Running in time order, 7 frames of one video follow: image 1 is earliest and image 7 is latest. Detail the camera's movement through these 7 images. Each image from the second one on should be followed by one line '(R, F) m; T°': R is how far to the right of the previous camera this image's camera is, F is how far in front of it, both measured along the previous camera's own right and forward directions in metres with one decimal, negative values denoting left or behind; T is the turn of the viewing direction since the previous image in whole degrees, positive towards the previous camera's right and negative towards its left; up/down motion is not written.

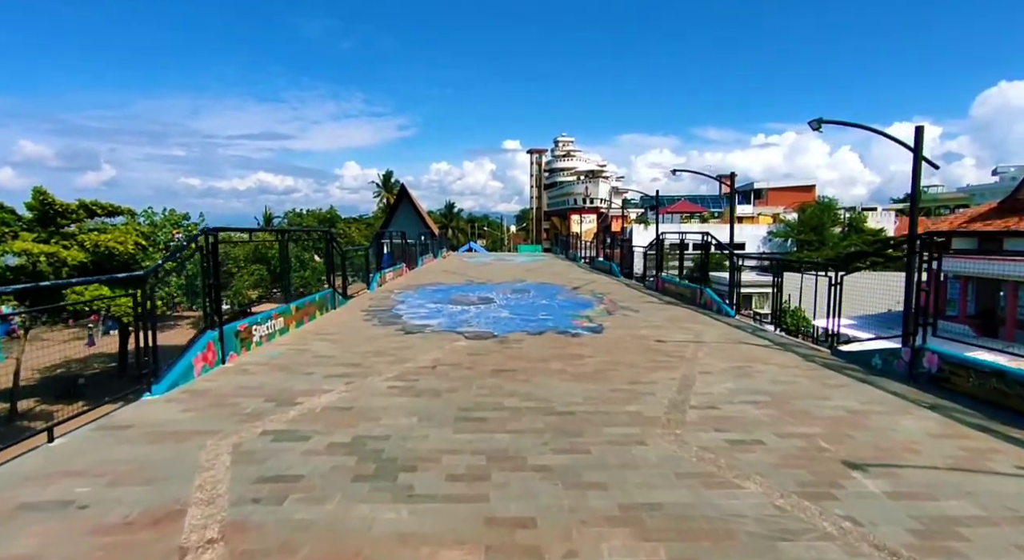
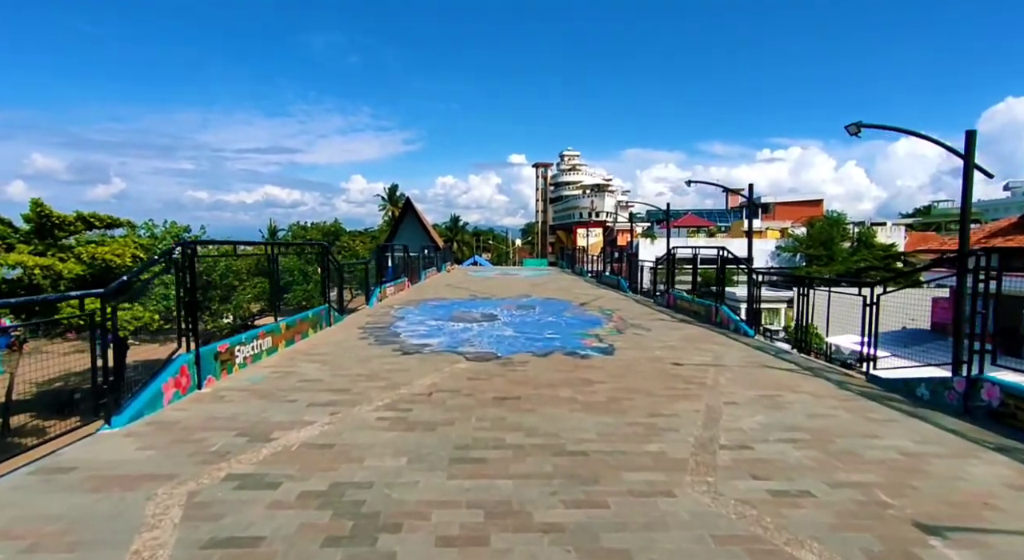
(0.0, +0.6) m; -1°
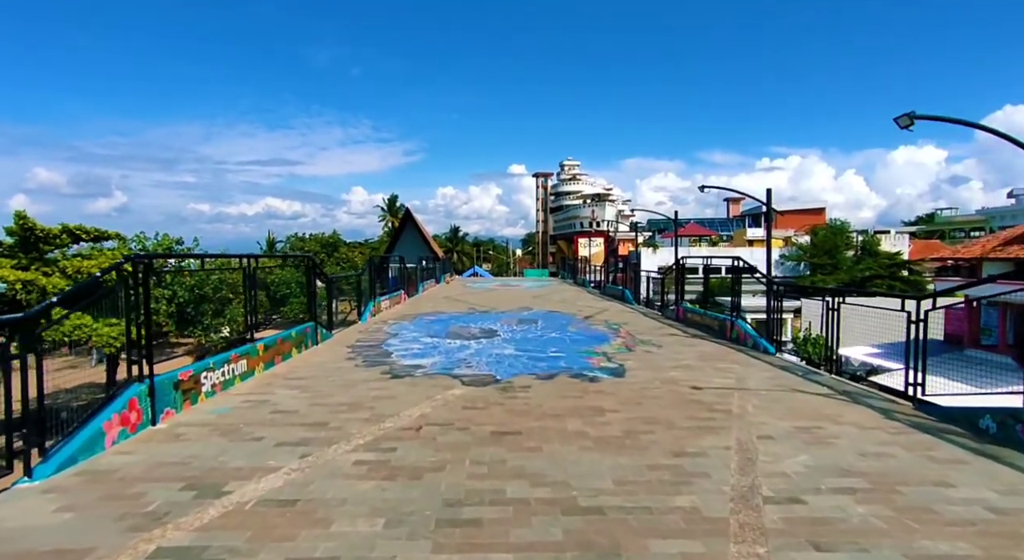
(0.0, +0.7) m; 0°
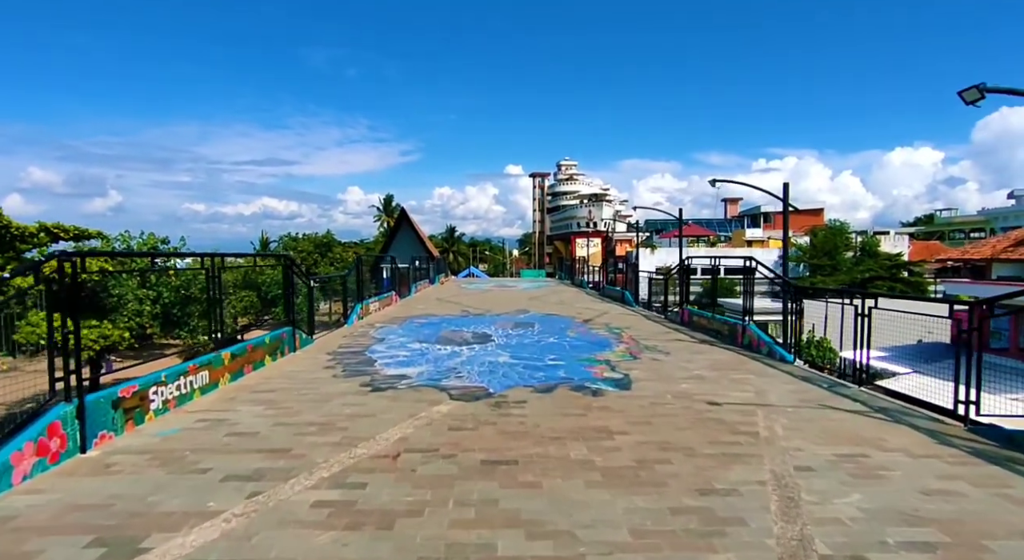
(0.0, +0.8) m; 0°
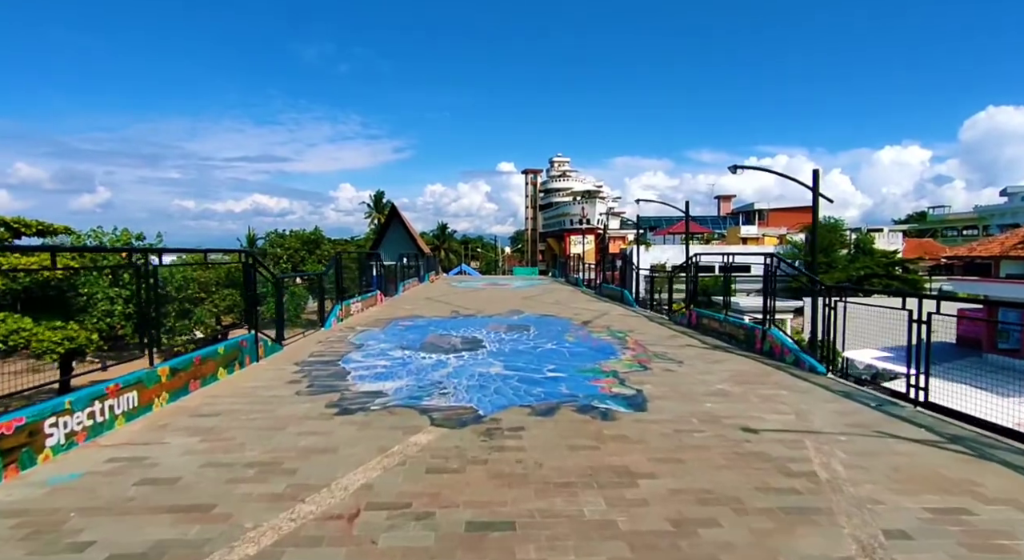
(0.0, +1.1) m; +1°
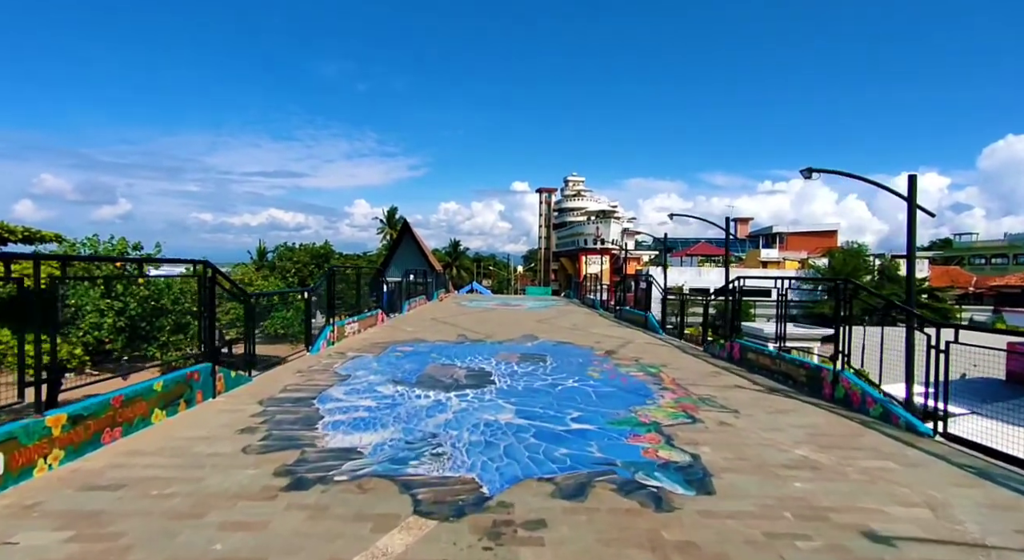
(-0.1, +1.5) m; -1°
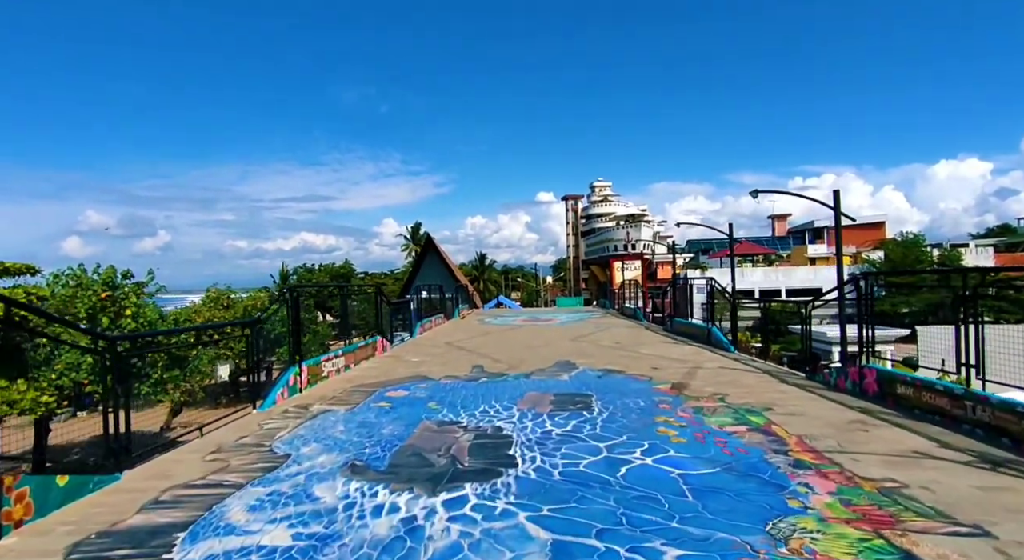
(+0.1, +3.1) m; -3°
